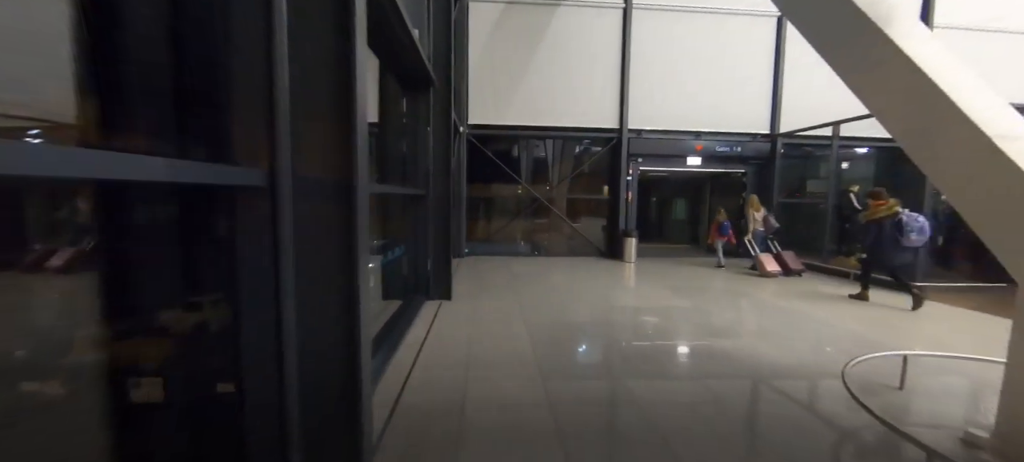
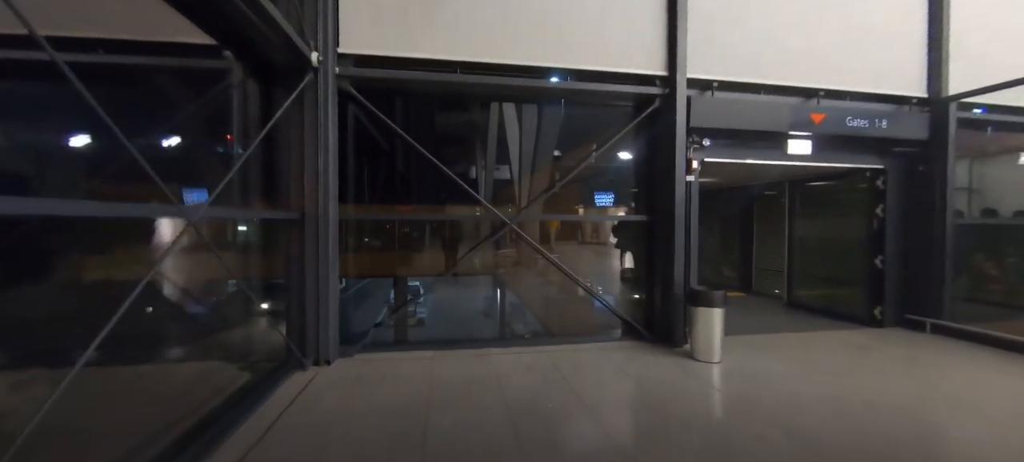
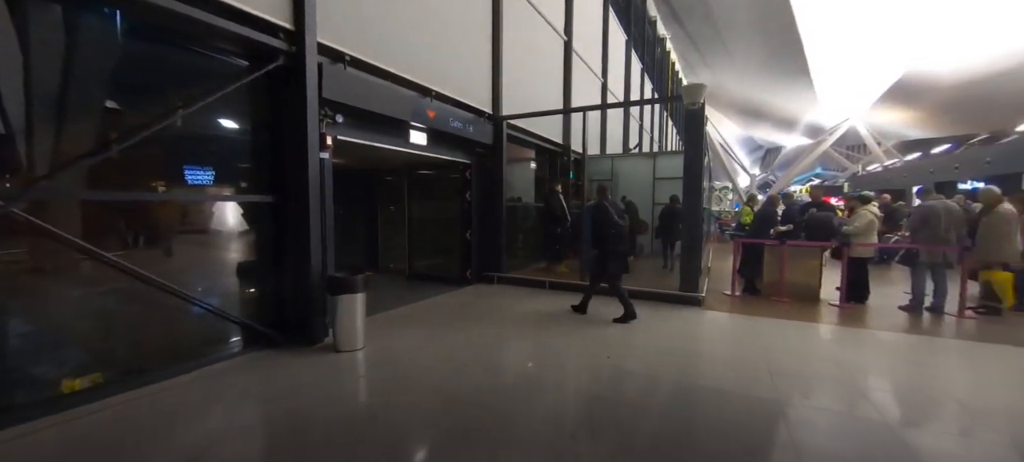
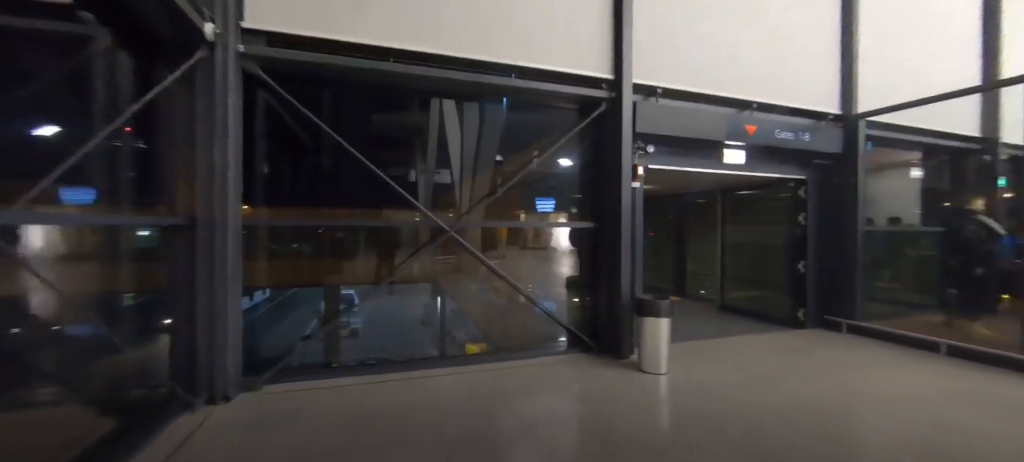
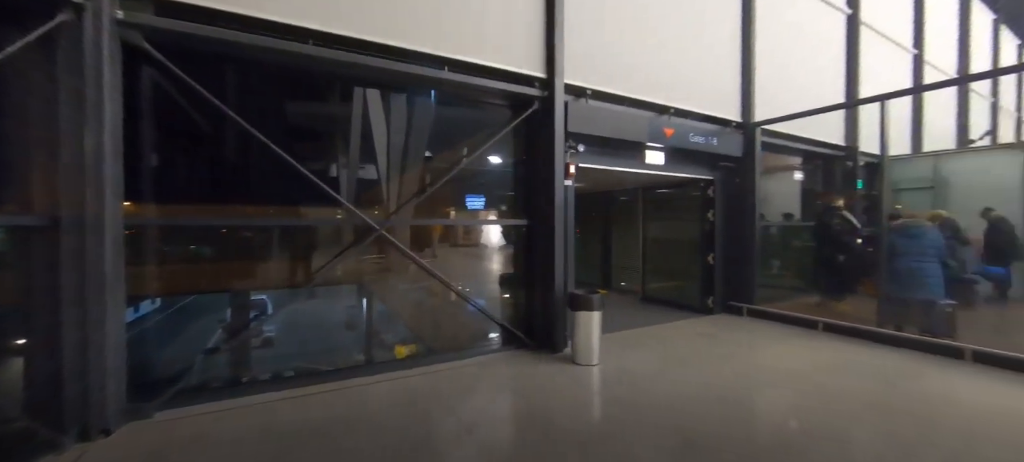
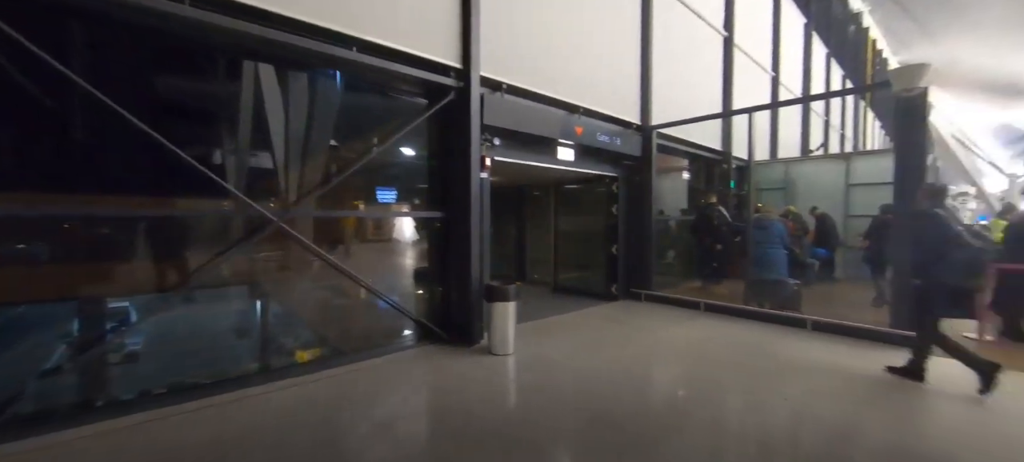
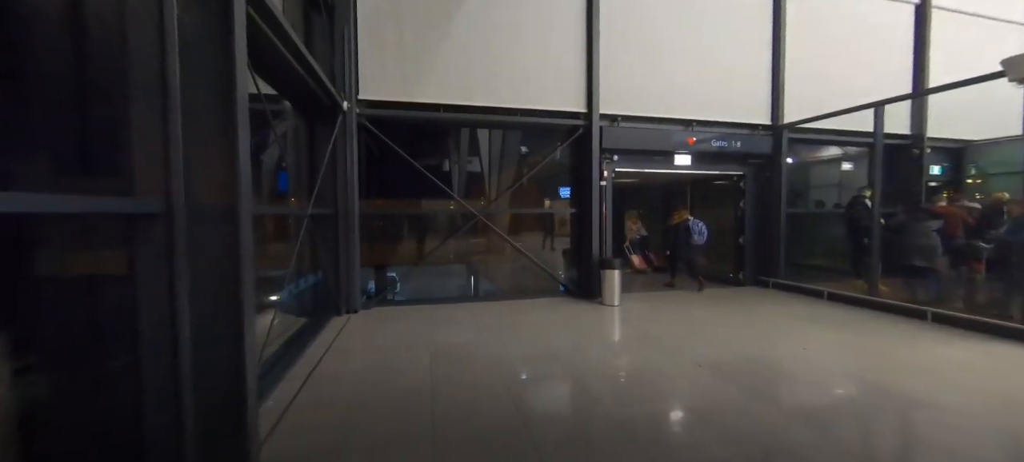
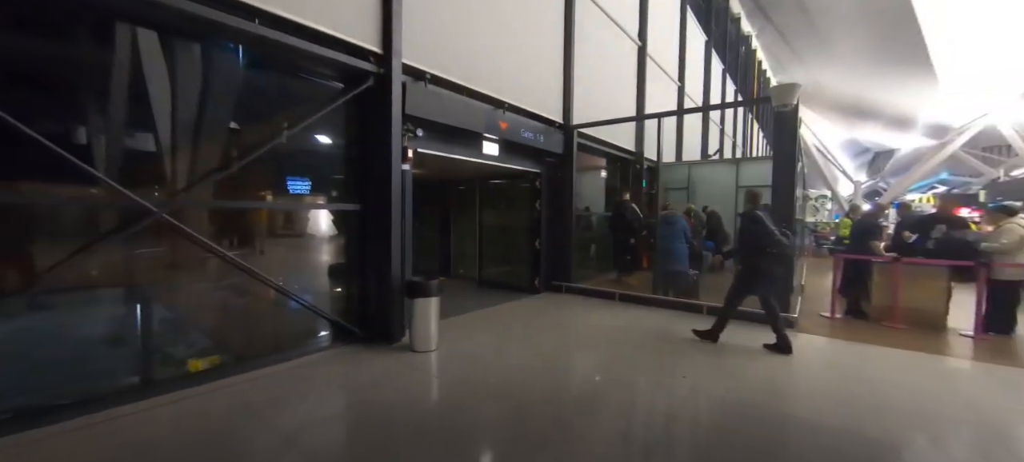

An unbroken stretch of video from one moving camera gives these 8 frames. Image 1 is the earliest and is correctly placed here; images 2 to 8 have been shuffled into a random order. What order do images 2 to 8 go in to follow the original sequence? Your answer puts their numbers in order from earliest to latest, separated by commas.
7, 2, 4, 5, 6, 8, 3
